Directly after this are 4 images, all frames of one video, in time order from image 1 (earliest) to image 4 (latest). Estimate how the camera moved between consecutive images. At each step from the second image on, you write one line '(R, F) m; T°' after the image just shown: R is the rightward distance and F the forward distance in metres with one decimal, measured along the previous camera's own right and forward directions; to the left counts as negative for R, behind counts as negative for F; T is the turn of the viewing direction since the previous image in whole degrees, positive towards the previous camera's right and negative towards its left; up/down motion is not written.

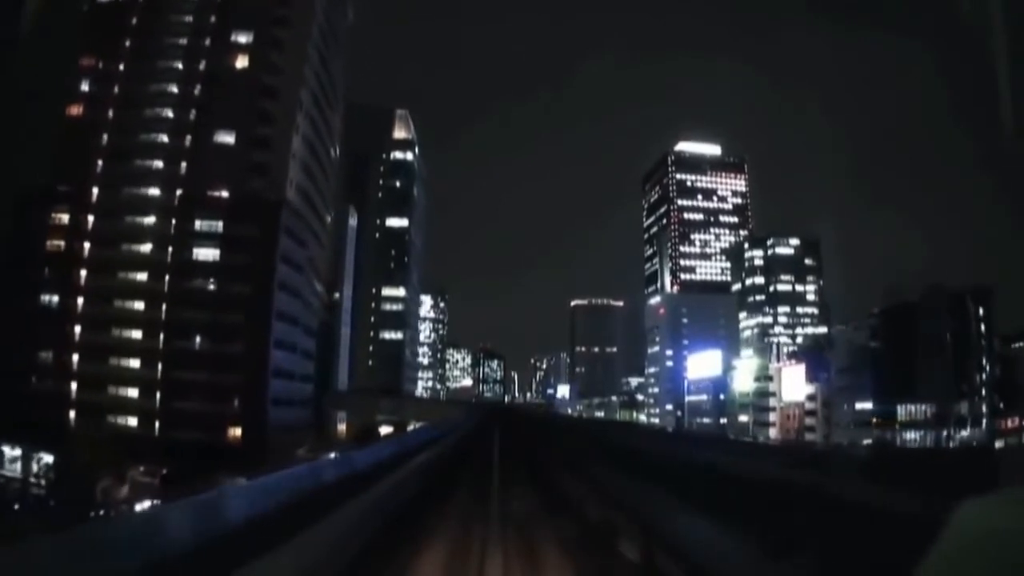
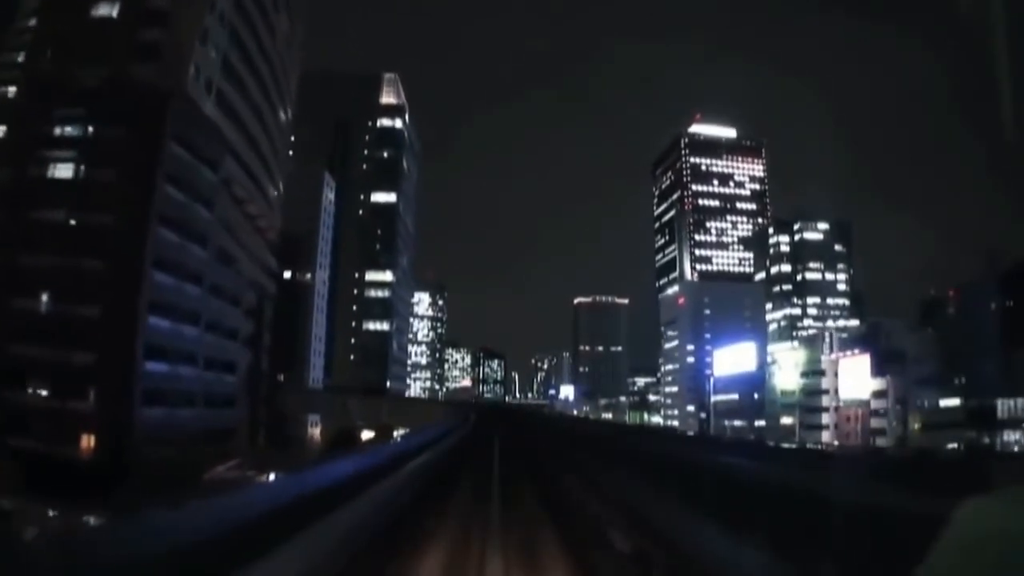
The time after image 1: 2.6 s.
(-0.1, +2.7) m; 0°
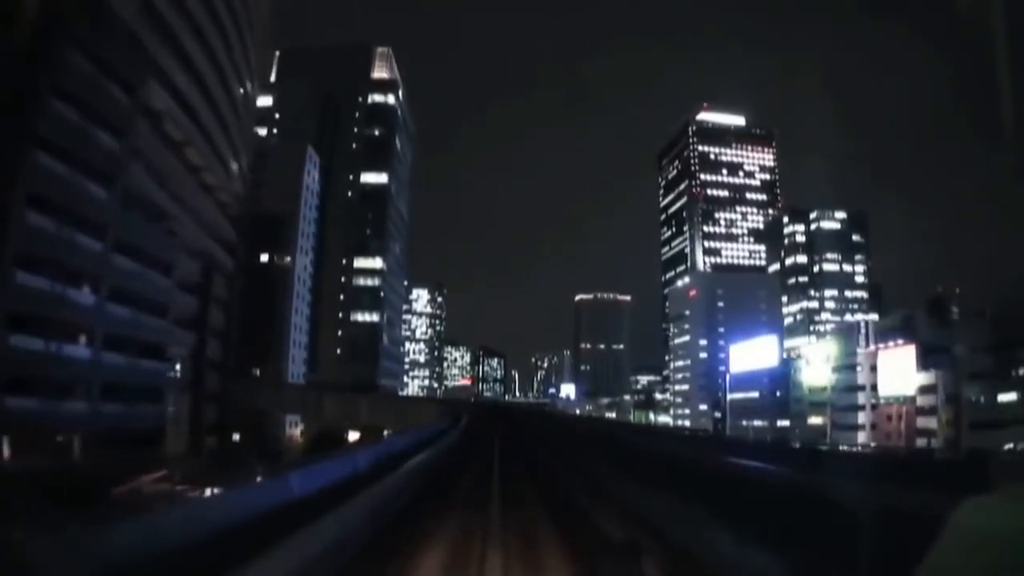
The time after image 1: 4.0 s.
(0.0, +1.4) m; 0°
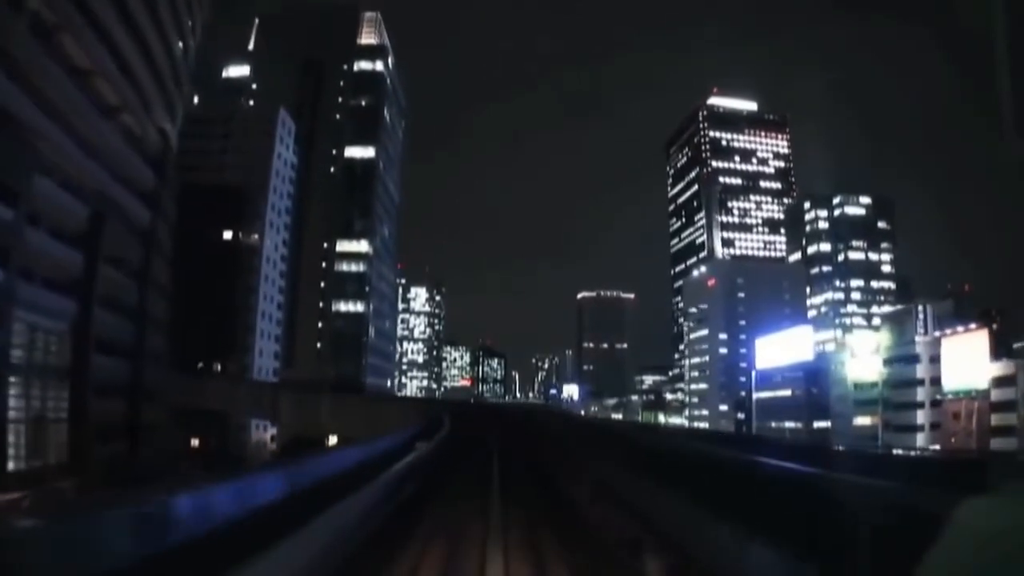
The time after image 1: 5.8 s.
(0.0, +1.8) m; 0°
